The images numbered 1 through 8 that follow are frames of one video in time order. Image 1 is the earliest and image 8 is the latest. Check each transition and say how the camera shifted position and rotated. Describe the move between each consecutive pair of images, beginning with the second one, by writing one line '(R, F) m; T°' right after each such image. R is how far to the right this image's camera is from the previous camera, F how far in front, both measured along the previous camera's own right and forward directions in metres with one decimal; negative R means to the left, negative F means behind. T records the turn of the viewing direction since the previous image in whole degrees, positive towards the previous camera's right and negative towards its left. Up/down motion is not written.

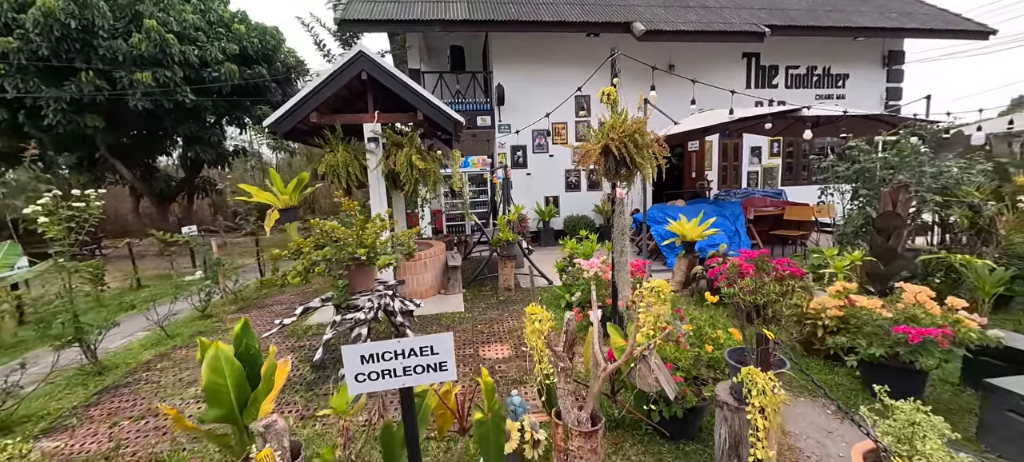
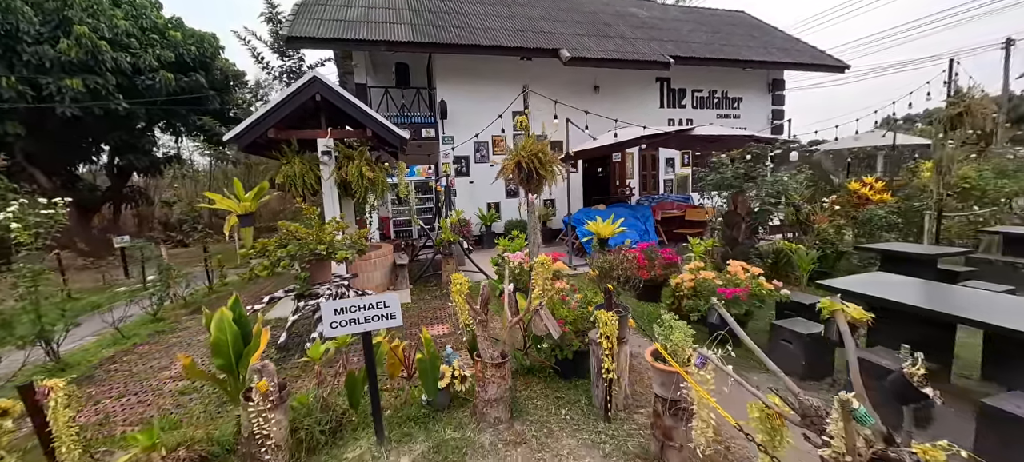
(+0.1, -0.9) m; +7°
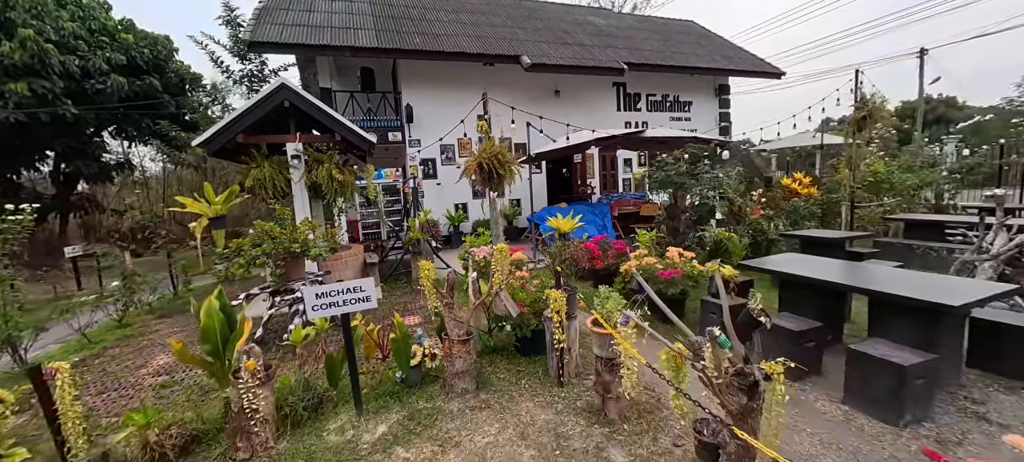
(+0.1, -0.4) m; +4°
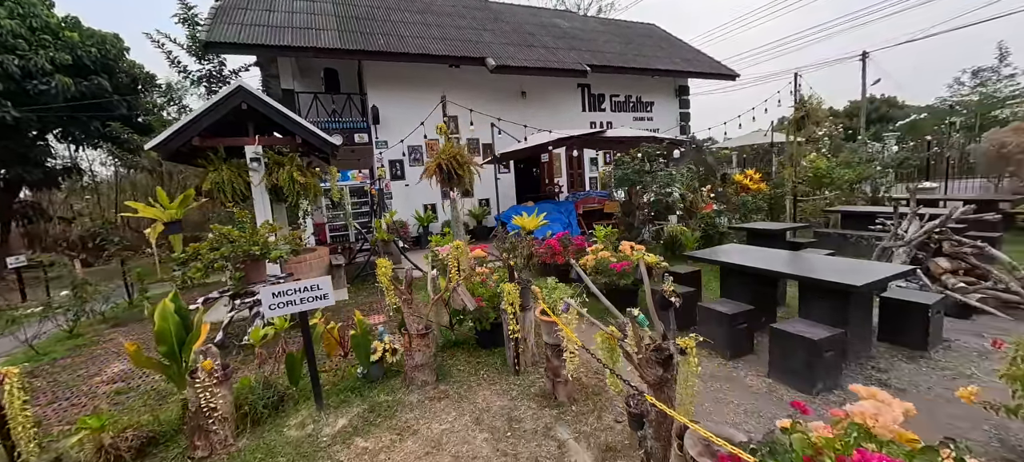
(+0.2, -0.2) m; +3°
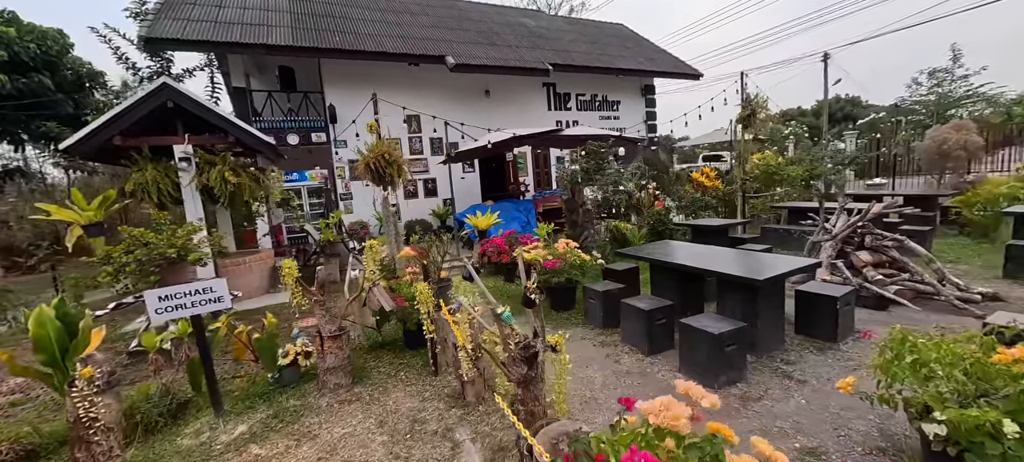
(+0.6, 0.0) m; +2°
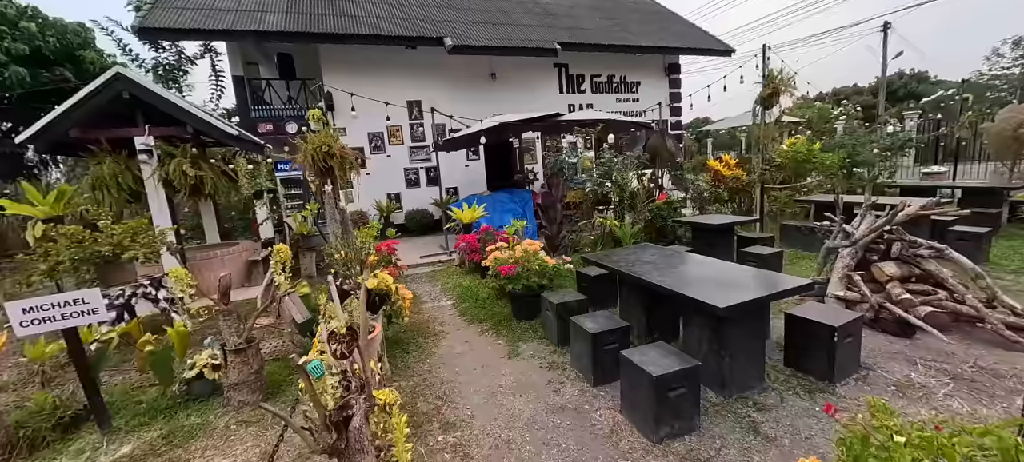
(+0.8, +0.5) m; -5°
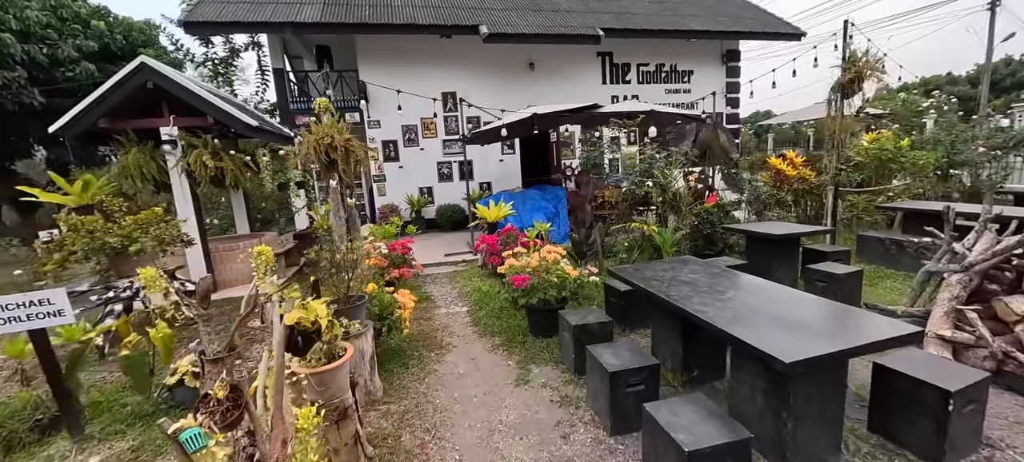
(+0.2, +0.5) m; -6°
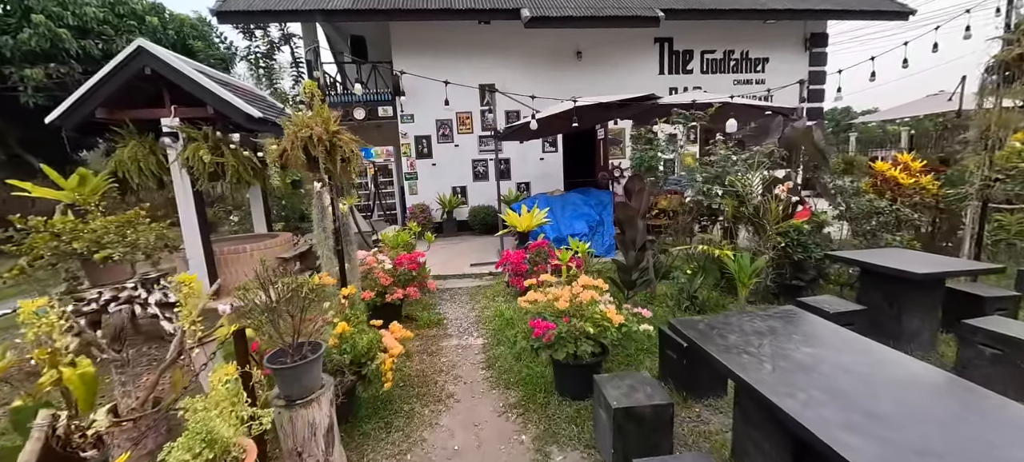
(+0.1, +0.9) m; -6°
